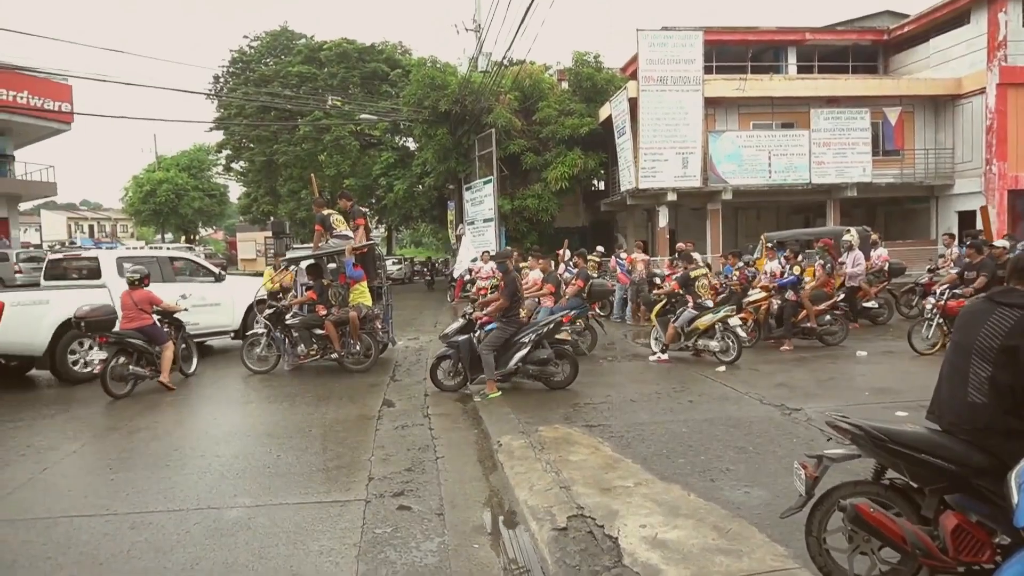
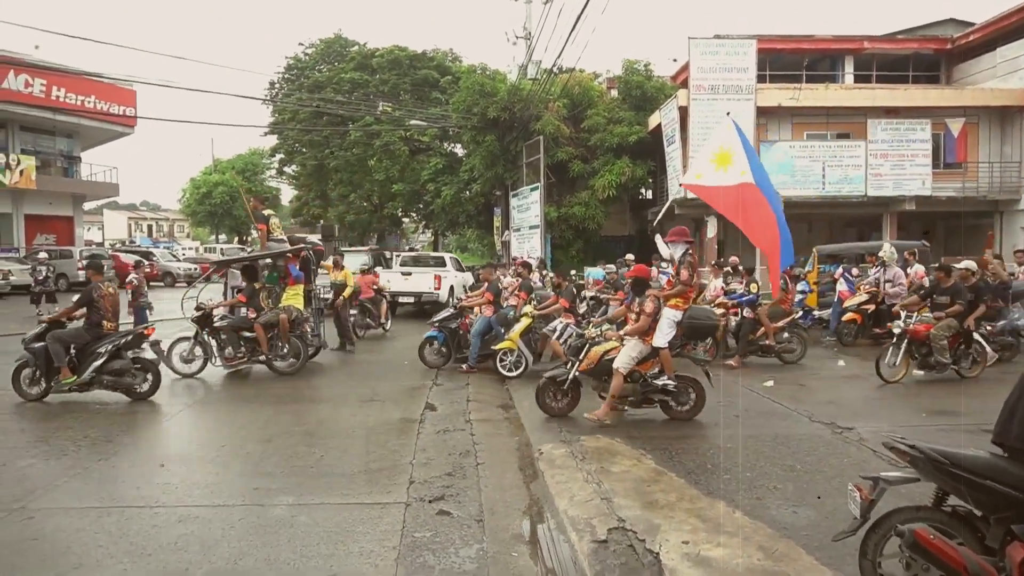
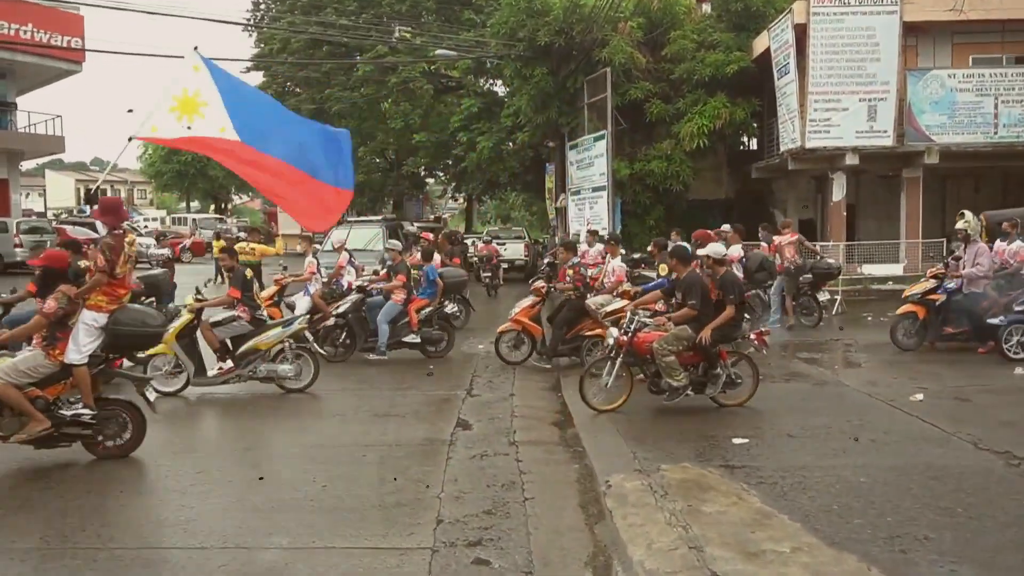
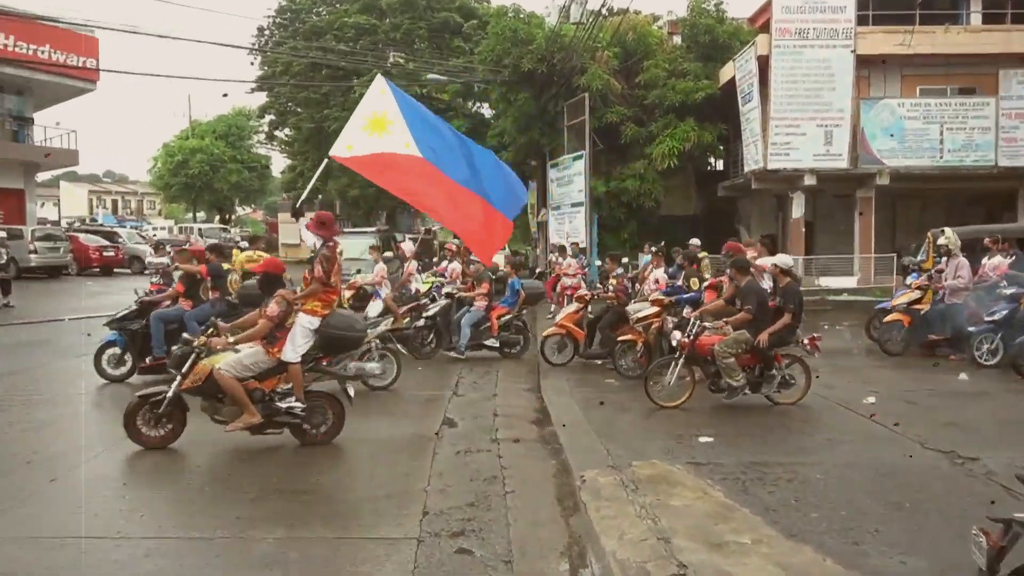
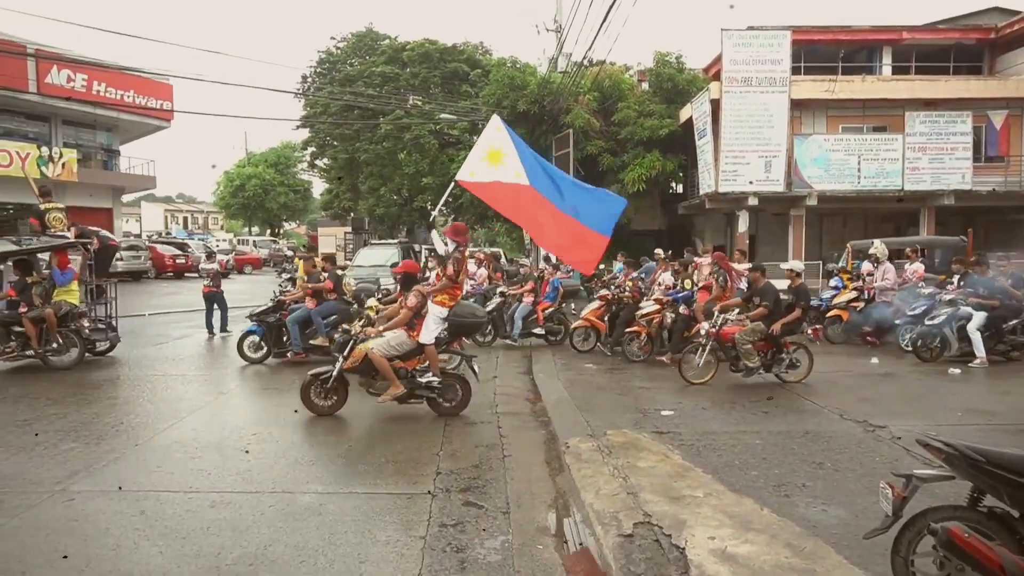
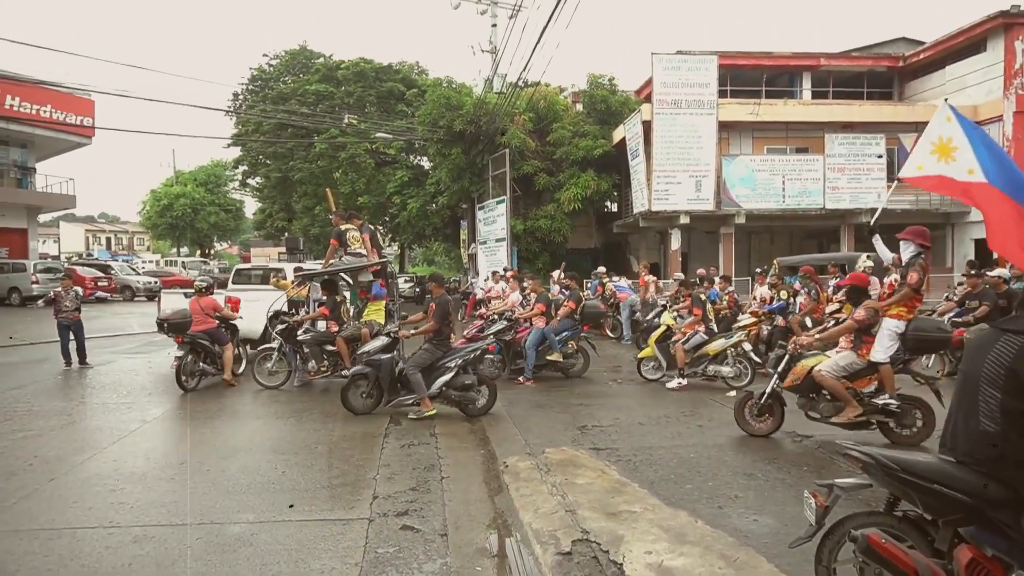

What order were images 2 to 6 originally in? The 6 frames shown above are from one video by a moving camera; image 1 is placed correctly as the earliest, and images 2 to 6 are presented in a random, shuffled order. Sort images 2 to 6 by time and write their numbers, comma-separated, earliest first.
6, 2, 5, 4, 3
